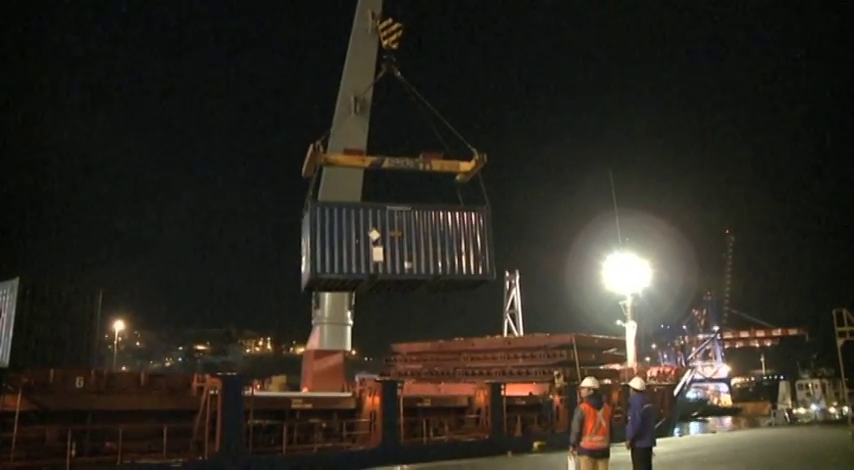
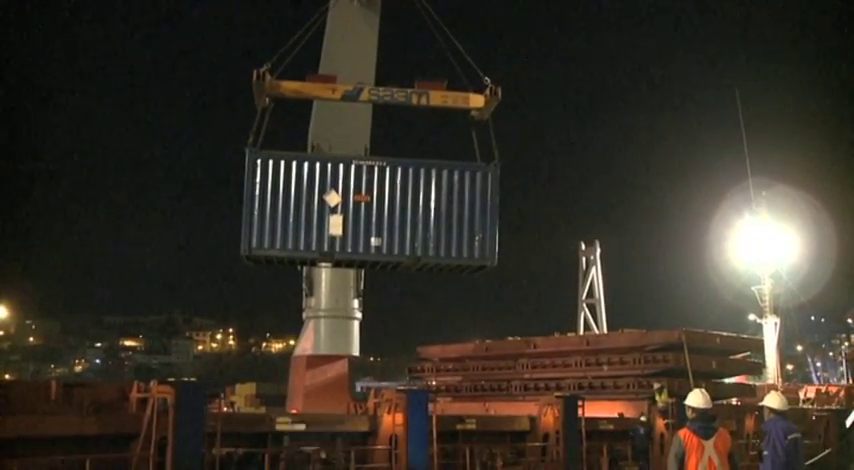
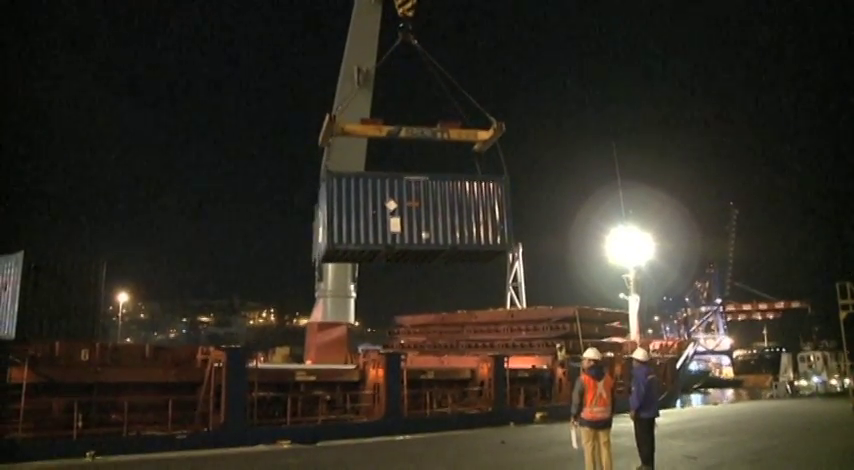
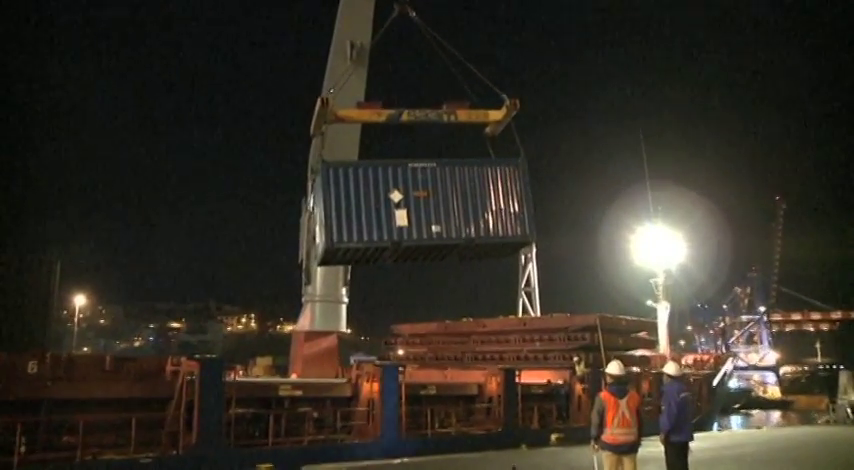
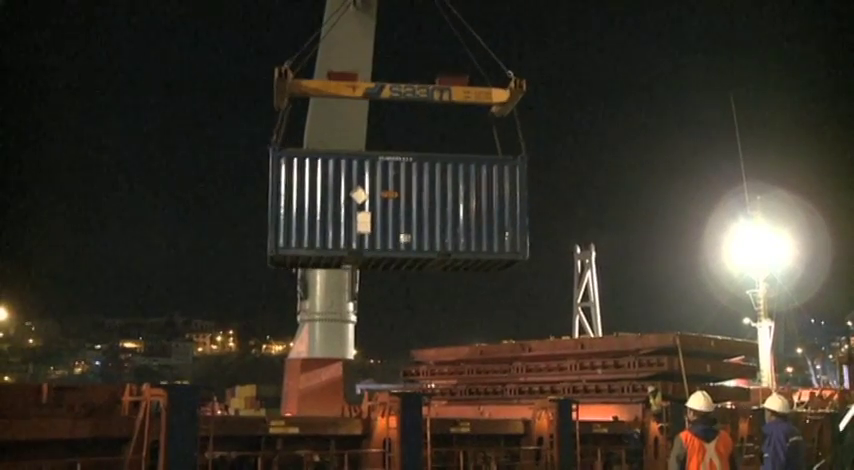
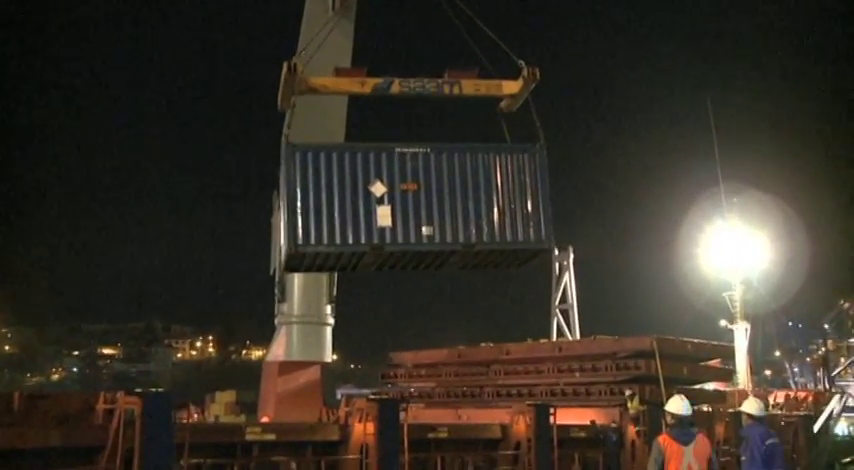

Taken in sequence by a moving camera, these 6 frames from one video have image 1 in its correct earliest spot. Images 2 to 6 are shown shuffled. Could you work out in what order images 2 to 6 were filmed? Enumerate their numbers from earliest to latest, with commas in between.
3, 4, 6, 5, 2
